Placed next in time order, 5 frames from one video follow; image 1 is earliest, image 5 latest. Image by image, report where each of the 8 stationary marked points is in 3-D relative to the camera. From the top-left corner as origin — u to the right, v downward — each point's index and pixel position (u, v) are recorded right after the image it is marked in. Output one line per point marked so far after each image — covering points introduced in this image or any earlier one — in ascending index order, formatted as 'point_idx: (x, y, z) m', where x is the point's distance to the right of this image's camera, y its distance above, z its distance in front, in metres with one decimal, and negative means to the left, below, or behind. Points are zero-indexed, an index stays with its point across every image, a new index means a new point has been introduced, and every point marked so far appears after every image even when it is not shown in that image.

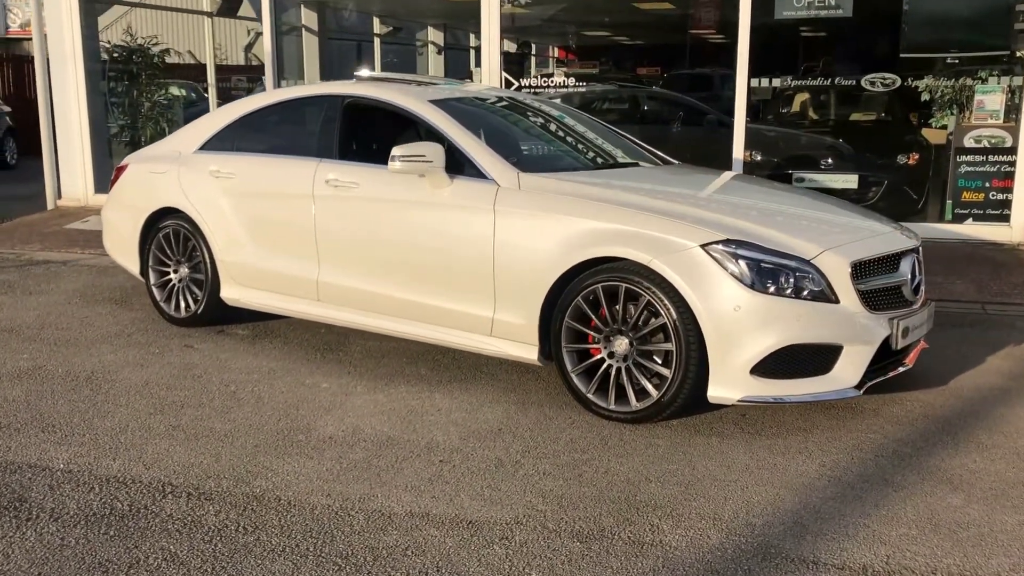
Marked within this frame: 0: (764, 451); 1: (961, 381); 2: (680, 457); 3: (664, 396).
0: (+1.1, -0.7, +4.1) m
1: (+2.5, -0.5, +5.2) m
2: (+0.7, -0.7, +4.0) m
3: (+0.7, -0.5, +4.3) m
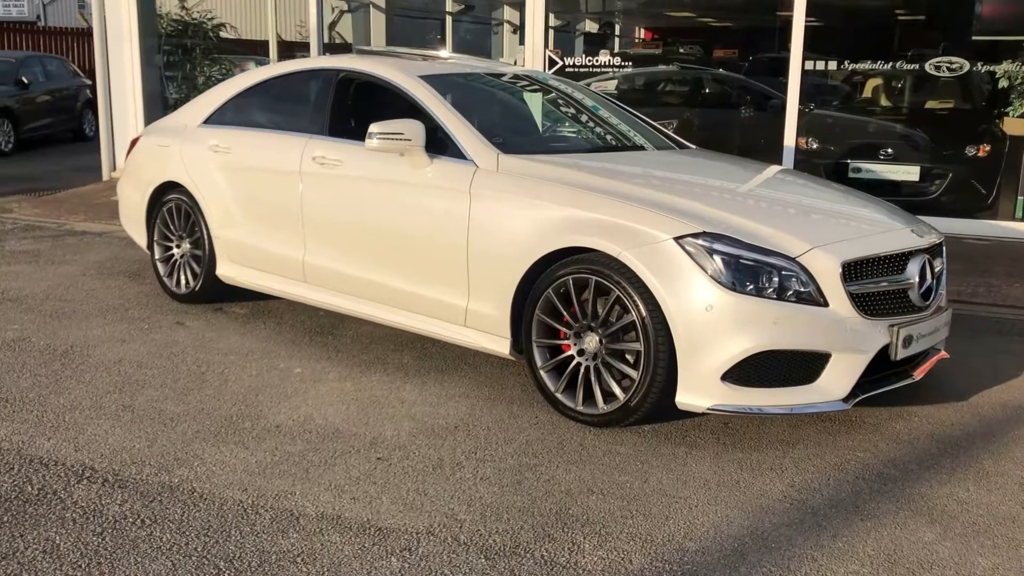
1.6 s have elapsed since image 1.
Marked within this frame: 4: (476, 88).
0: (+0.9, -0.7, +3.8) m
1: (+2.3, -0.5, +4.7) m
2: (+0.5, -0.7, +3.7) m
3: (+0.5, -0.5, +4.0) m
4: (-0.2, +1.2, +5.6) m
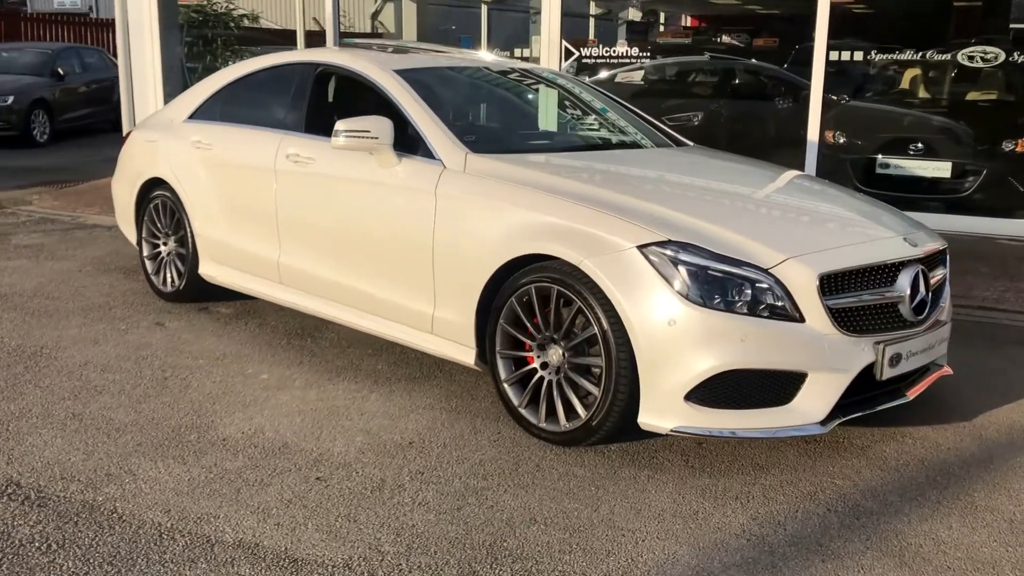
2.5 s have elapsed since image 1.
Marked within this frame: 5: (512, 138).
0: (+0.7, -0.7, +3.5) m
1: (+2.2, -0.6, +4.4) m
2: (+0.3, -0.7, +3.5) m
3: (+0.3, -0.5, +3.8) m
4: (-0.2, +1.2, +5.4) m
5: (+0.1, +0.8, +5.0) m
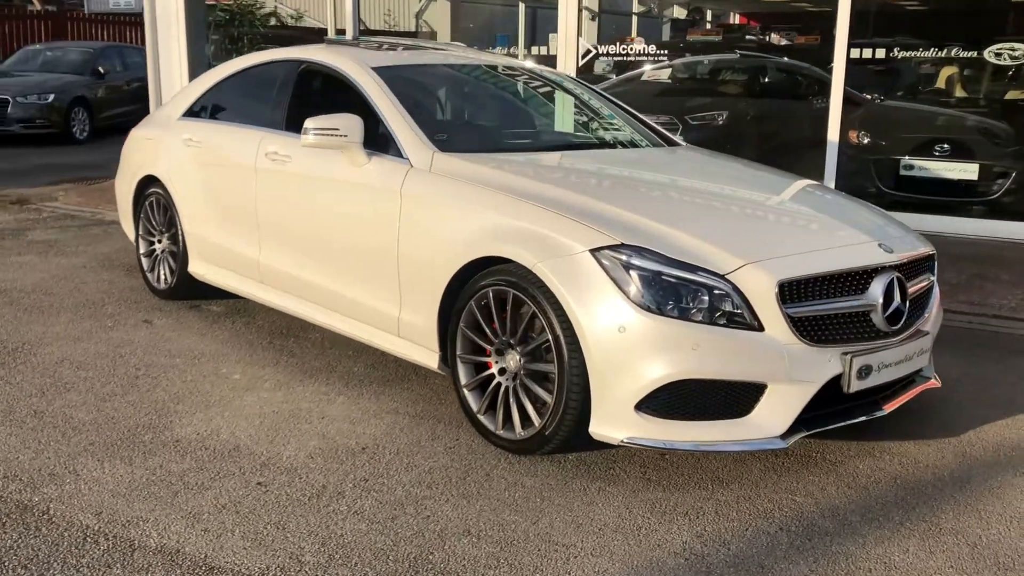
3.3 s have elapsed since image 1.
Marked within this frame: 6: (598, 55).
0: (+0.5, -0.8, +3.4) m
1: (+2.0, -0.6, +4.1) m
2: (+0.1, -0.8, +3.3) m
3: (+0.1, -0.5, +3.6) m
4: (-0.3, +1.1, +5.3) m
5: (0.0, +0.8, +4.9) m
6: (+0.9, +2.4, +9.7) m
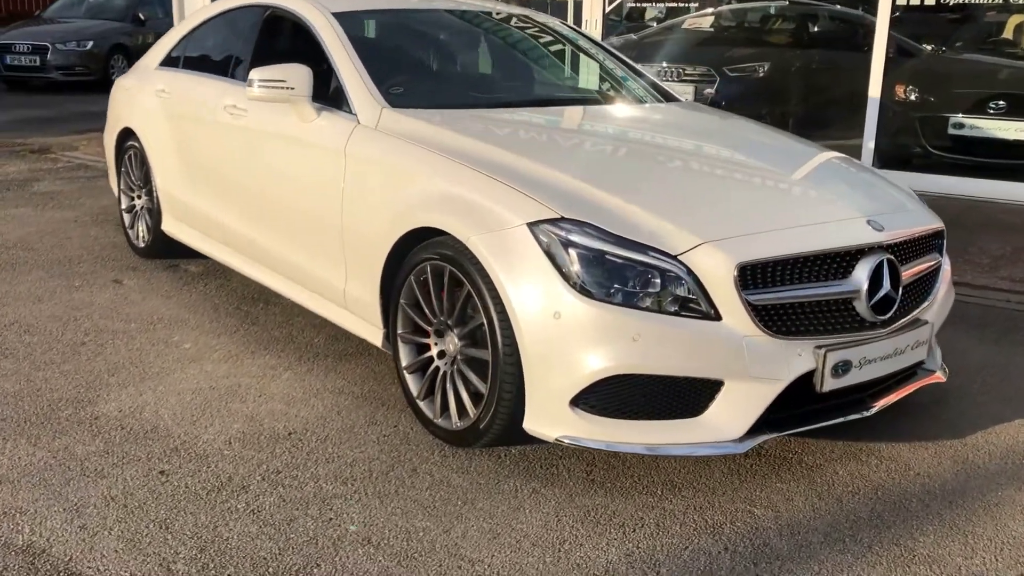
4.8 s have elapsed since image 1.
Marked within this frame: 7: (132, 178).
0: (+0.2, -0.7, +3.0) m
1: (+1.8, -0.6, +3.6) m
2: (-0.2, -0.7, +3.0) m
3: (-0.1, -0.4, +3.3) m
4: (-0.4, +1.3, +4.8) m
5: (-0.2, +0.9, +4.5) m
6: (+1.1, +2.7, +9.1) m
7: (-2.4, +0.7, +6.0) m
